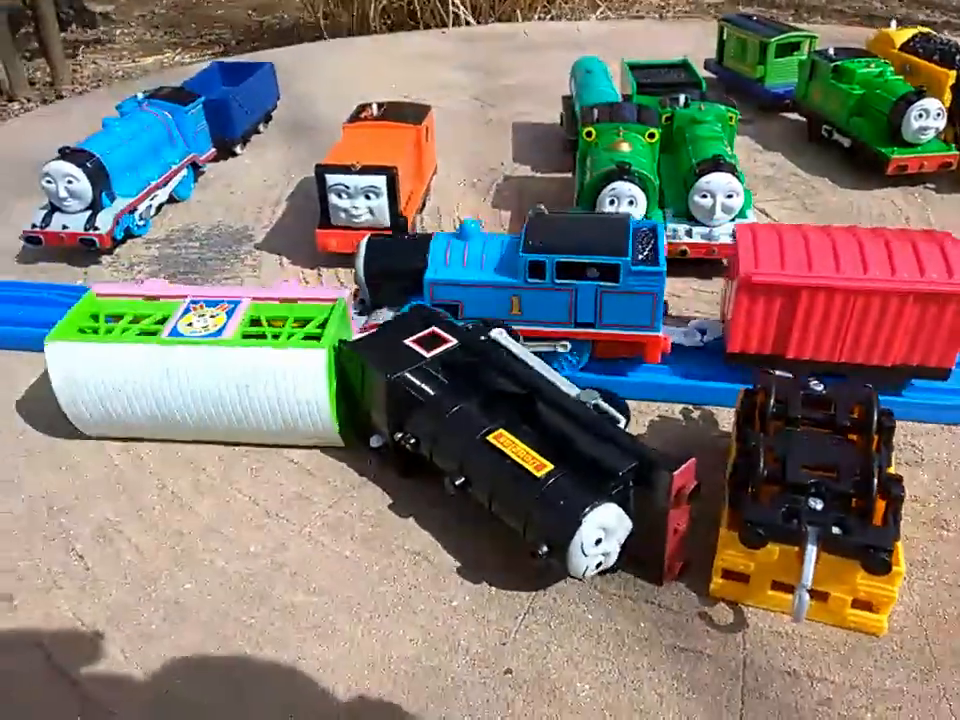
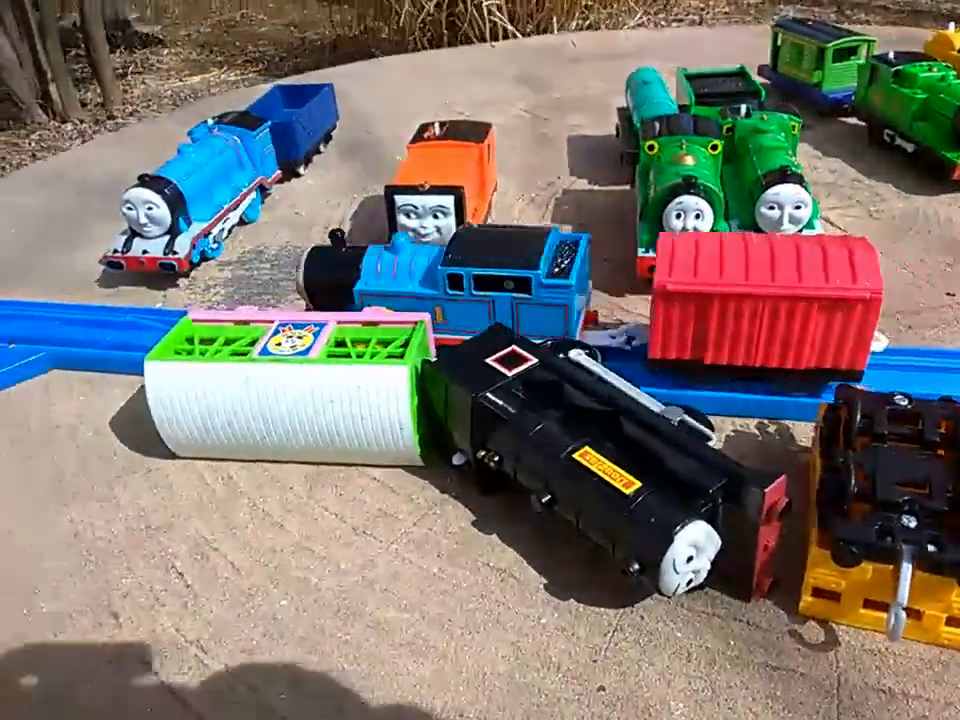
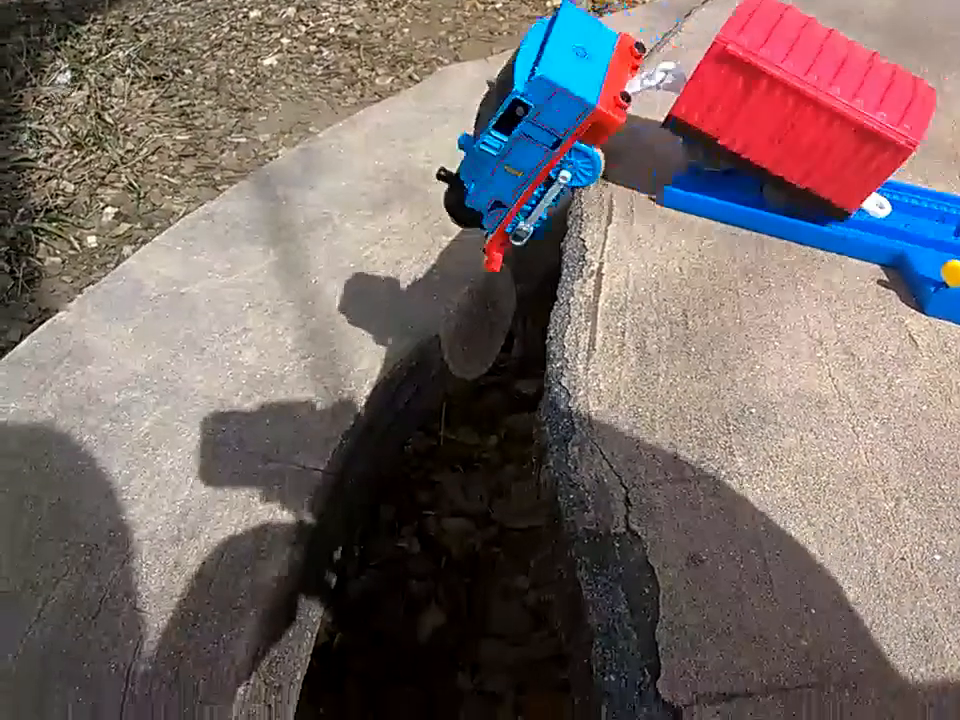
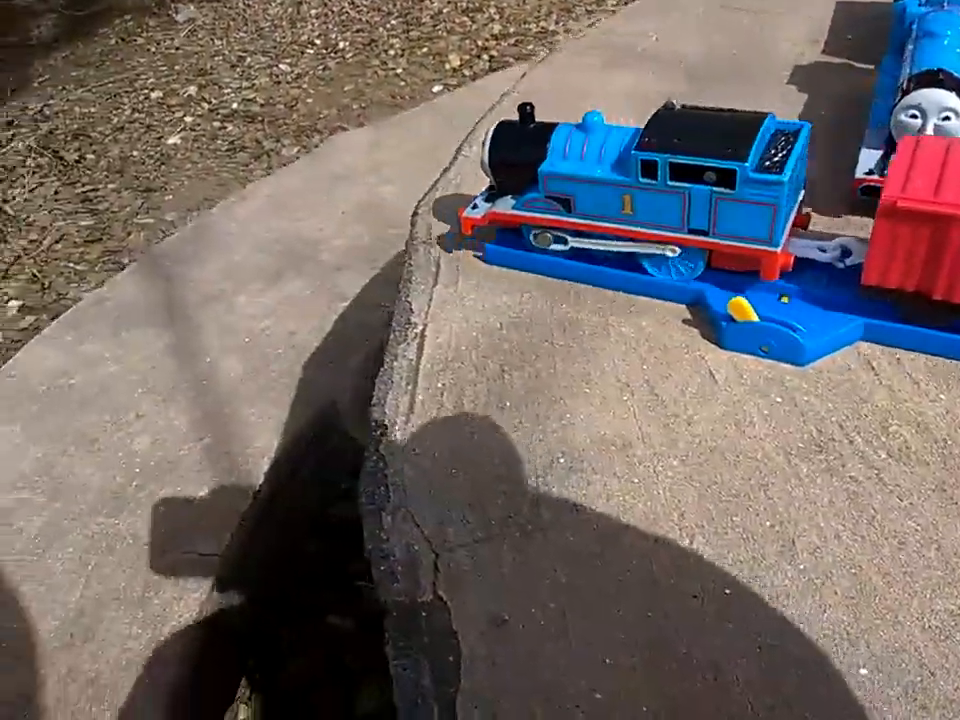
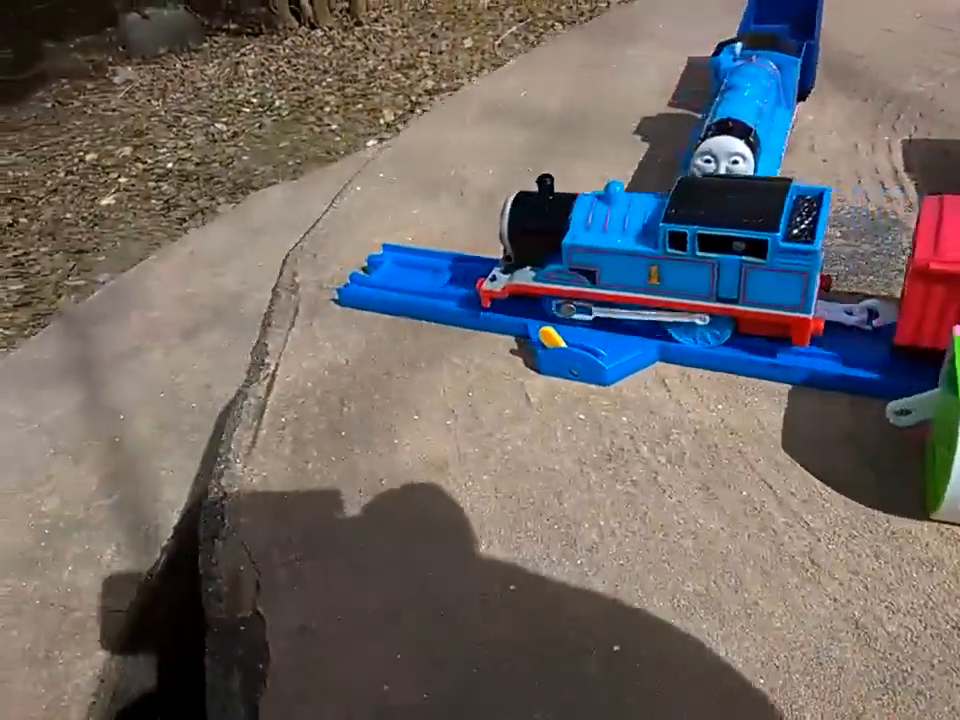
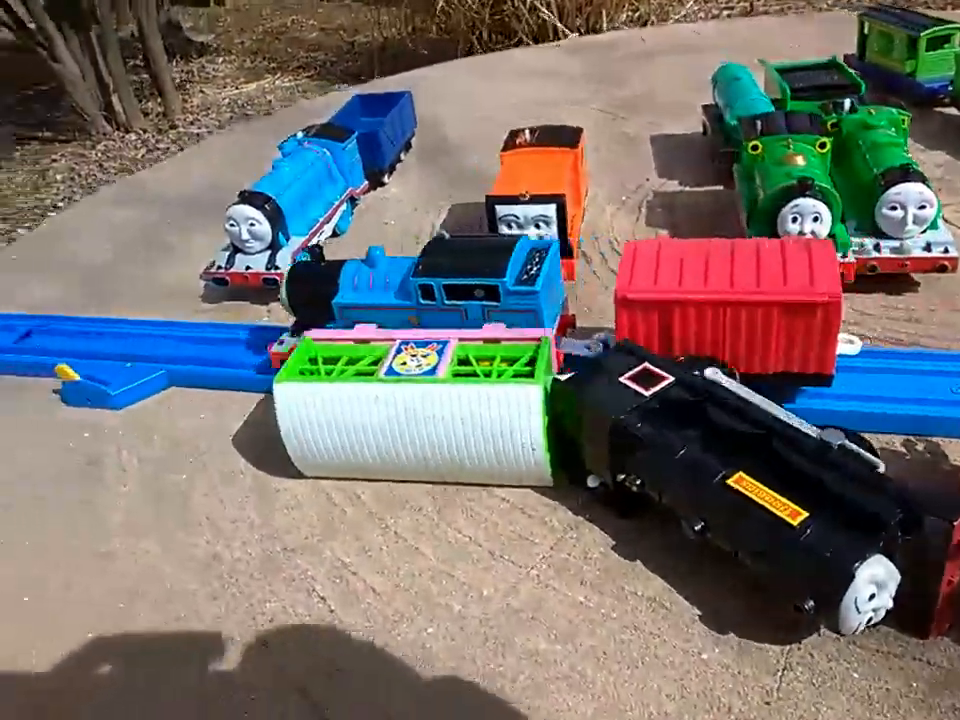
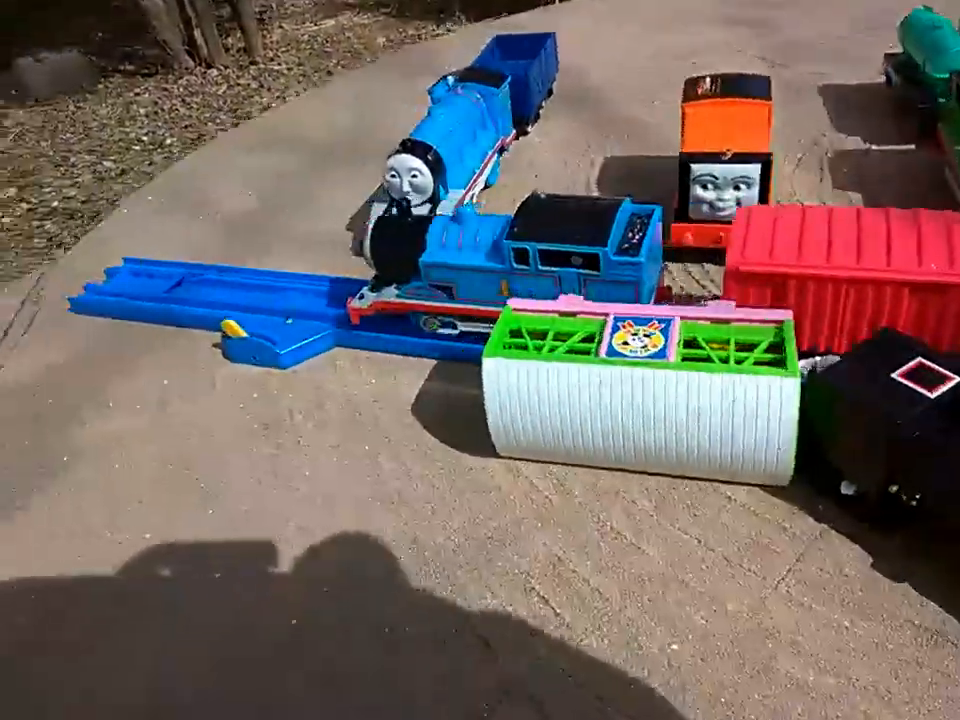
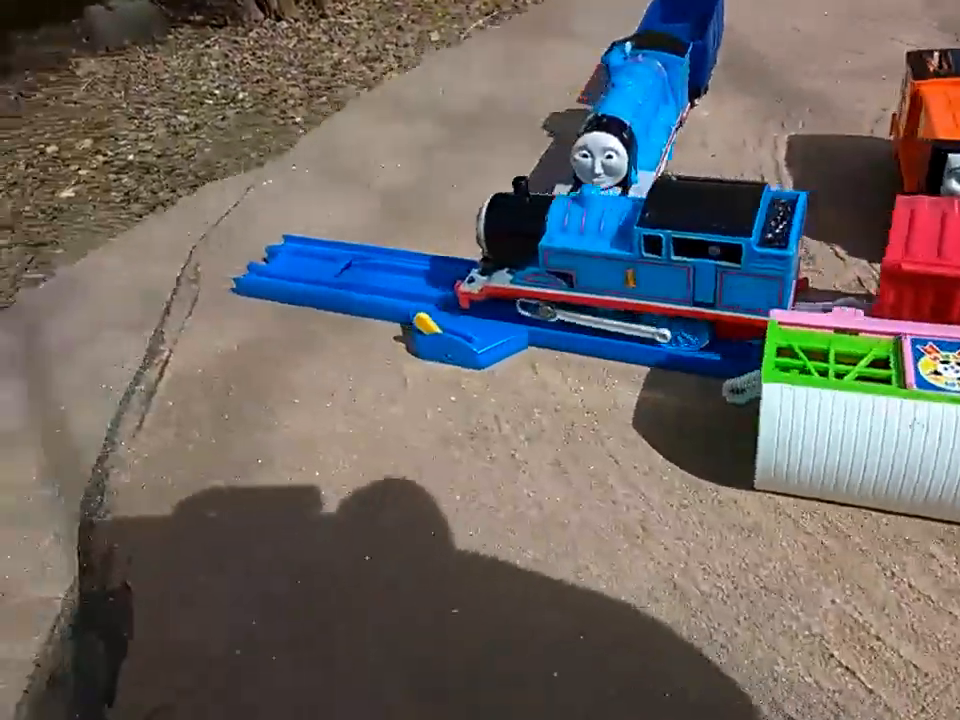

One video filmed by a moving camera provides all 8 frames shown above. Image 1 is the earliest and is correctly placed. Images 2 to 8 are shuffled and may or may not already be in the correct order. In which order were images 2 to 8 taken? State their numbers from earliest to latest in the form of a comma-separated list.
2, 6, 7, 8, 5, 4, 3
